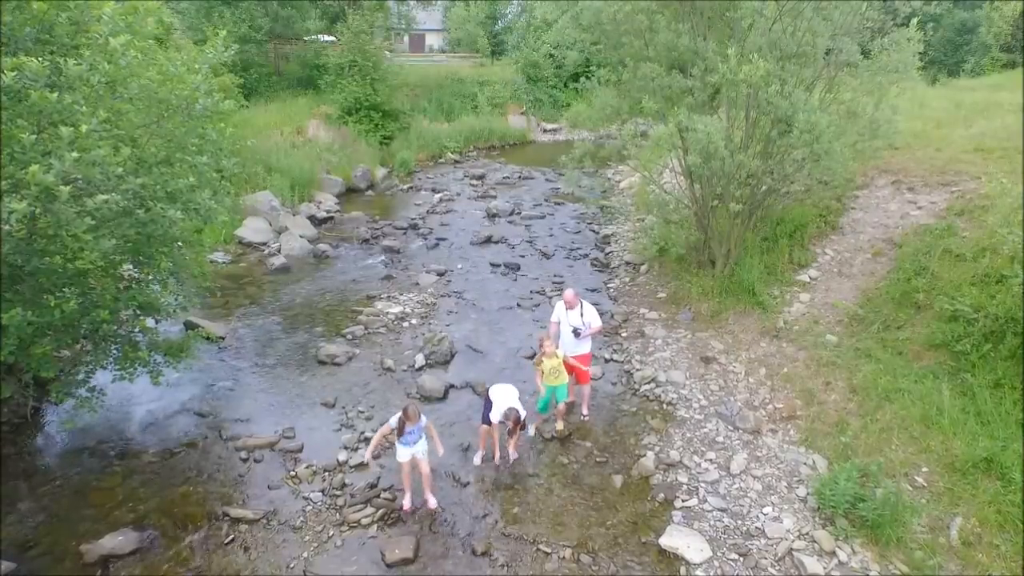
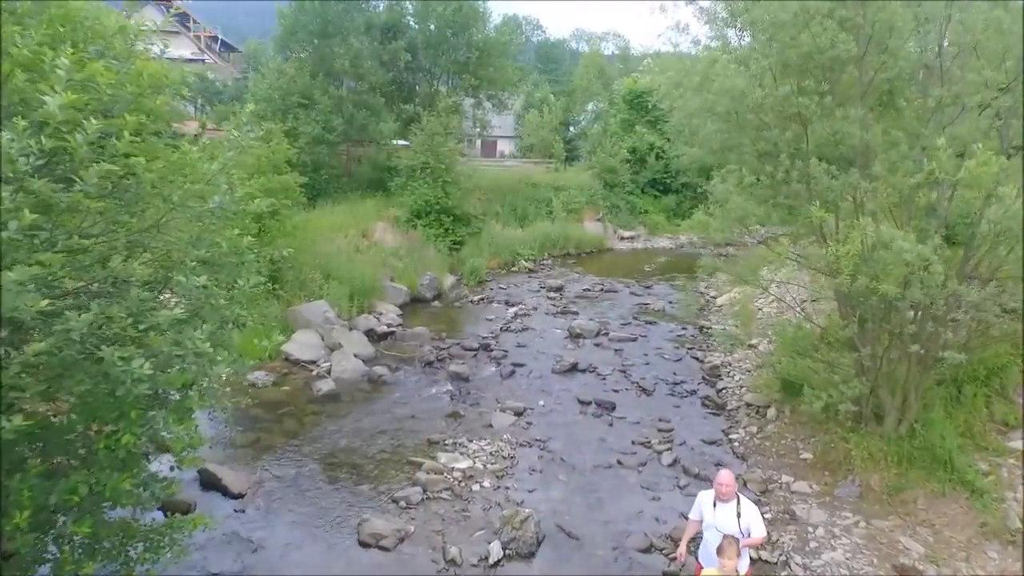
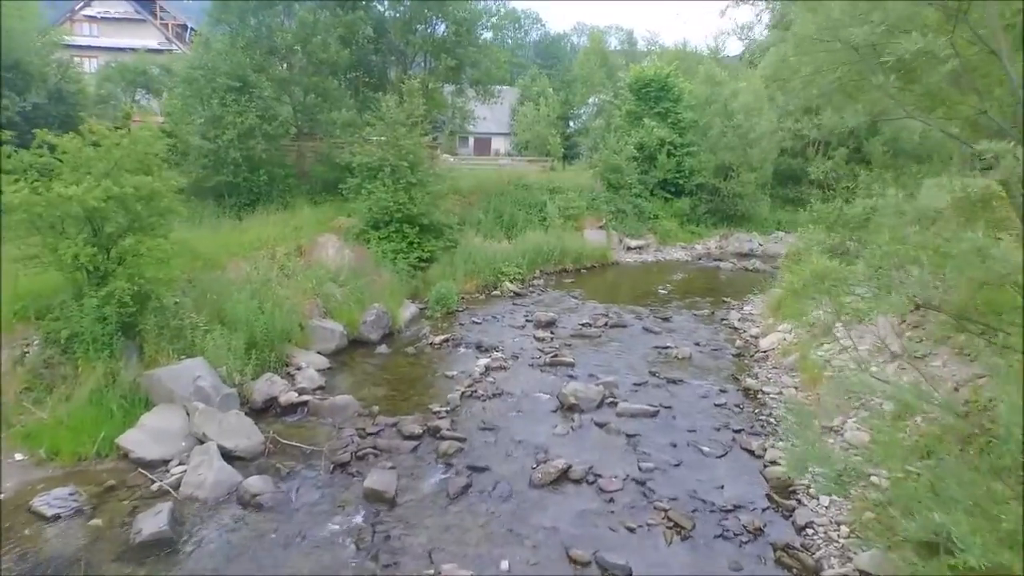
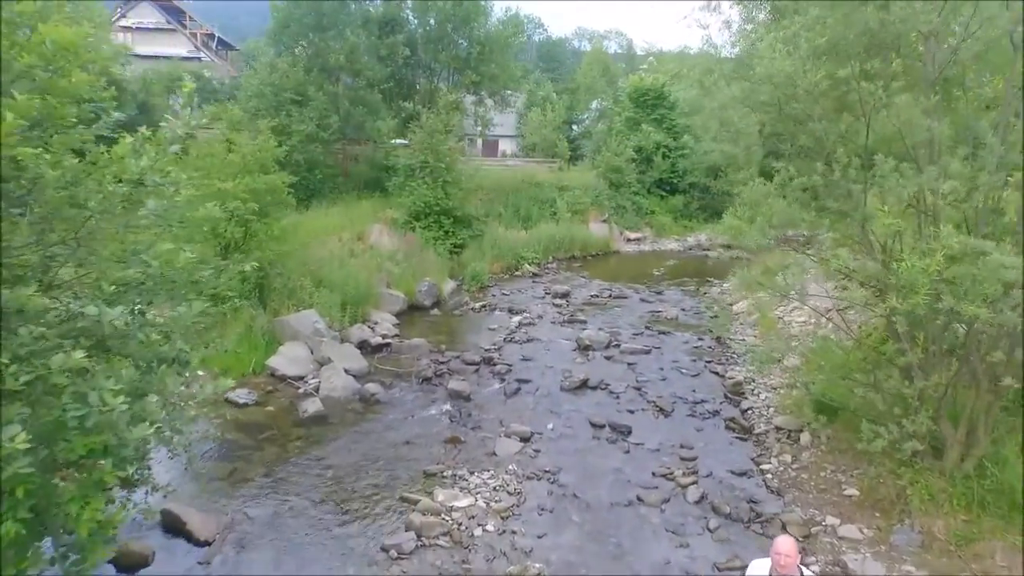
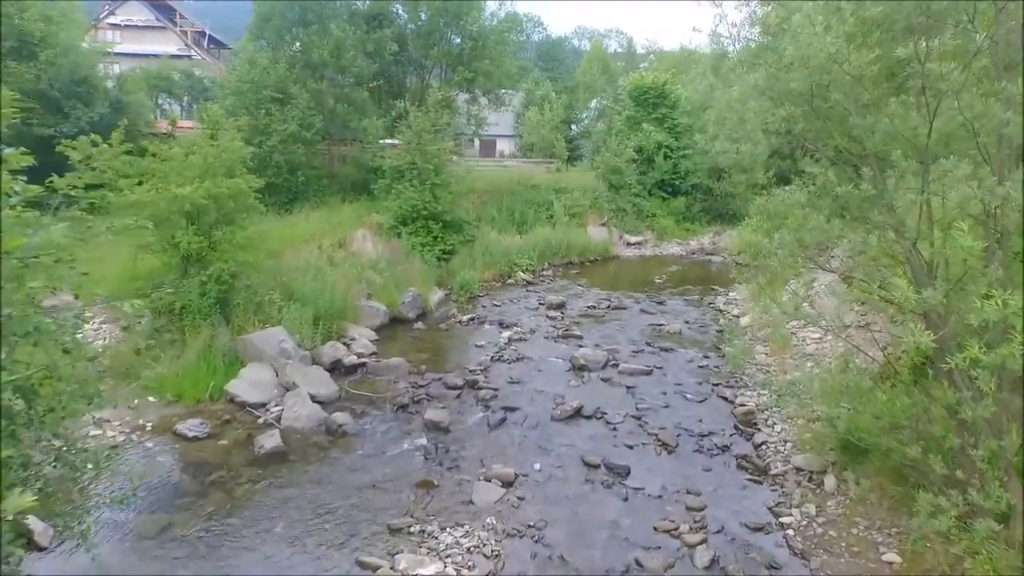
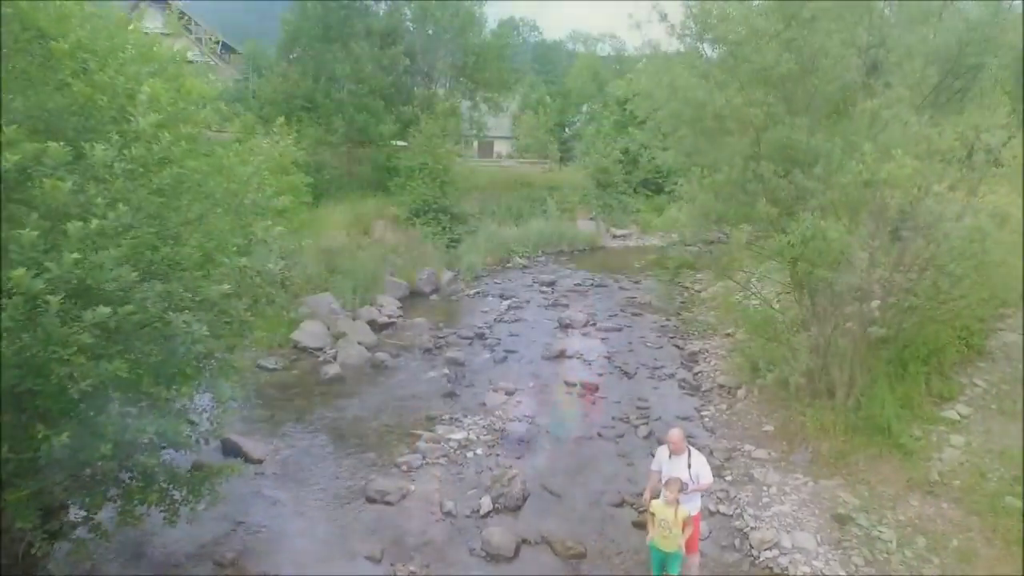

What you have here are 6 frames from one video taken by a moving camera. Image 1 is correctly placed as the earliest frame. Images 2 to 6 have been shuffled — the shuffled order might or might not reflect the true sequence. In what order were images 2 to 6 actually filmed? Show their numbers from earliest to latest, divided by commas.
6, 2, 4, 5, 3
